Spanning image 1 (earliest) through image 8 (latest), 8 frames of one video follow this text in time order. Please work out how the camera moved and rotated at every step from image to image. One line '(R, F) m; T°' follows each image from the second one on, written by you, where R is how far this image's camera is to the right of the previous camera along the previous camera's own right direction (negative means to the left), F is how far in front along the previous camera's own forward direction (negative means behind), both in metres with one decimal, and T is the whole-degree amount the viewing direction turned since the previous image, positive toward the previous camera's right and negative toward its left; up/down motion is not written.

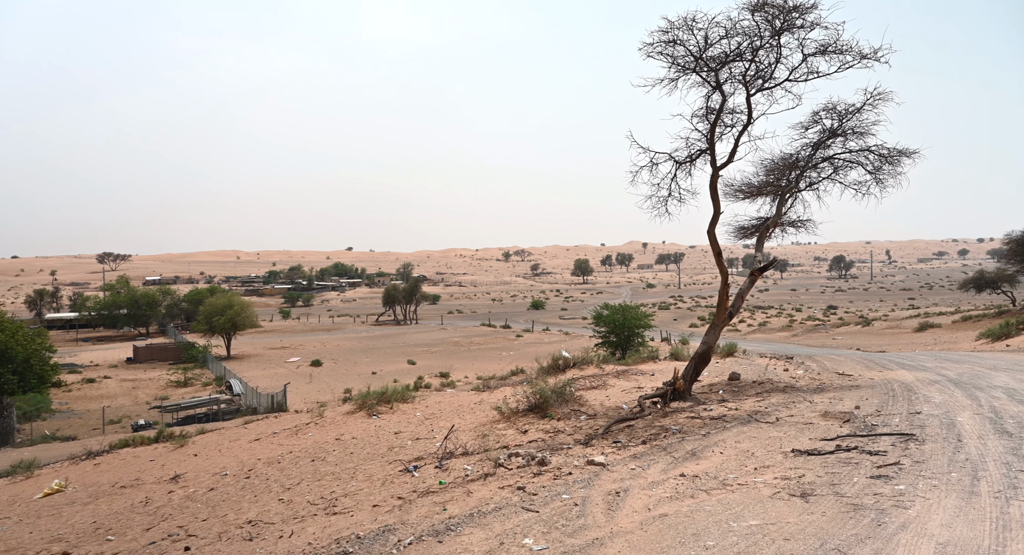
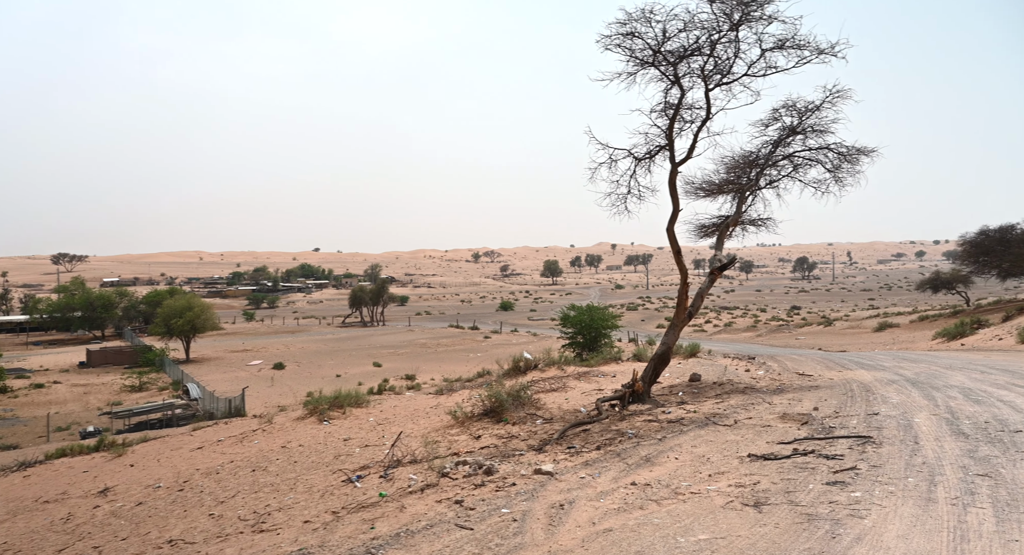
(+0.2, +0.3) m; +2°
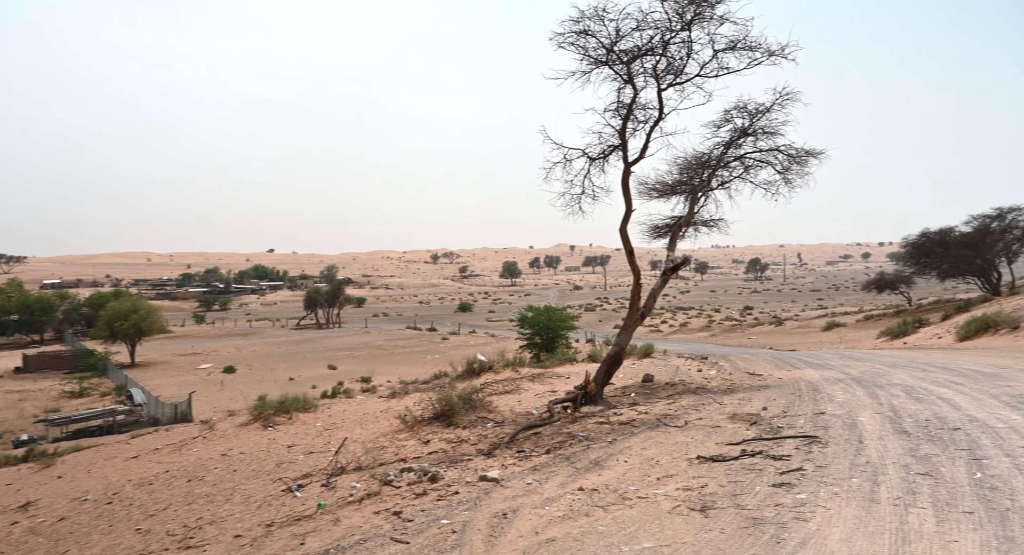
(+0.1, +0.1) m; +3°
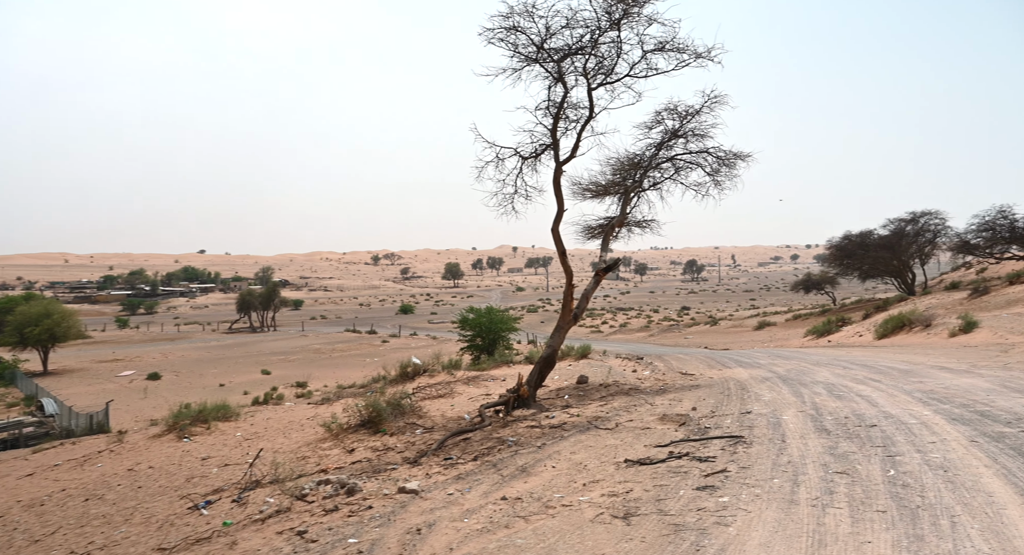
(+0.1, +0.2) m; +4°
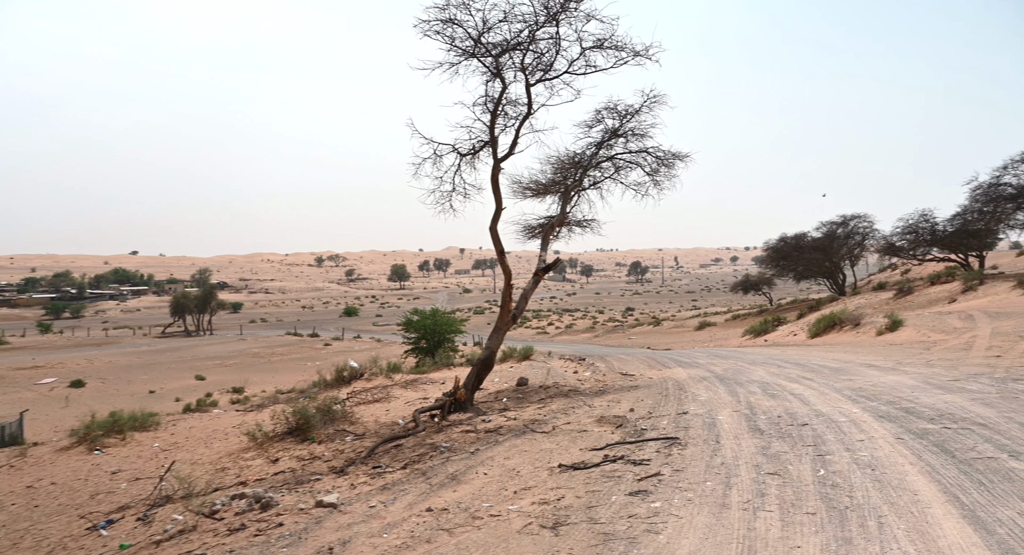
(+0.1, +0.2) m; +4°
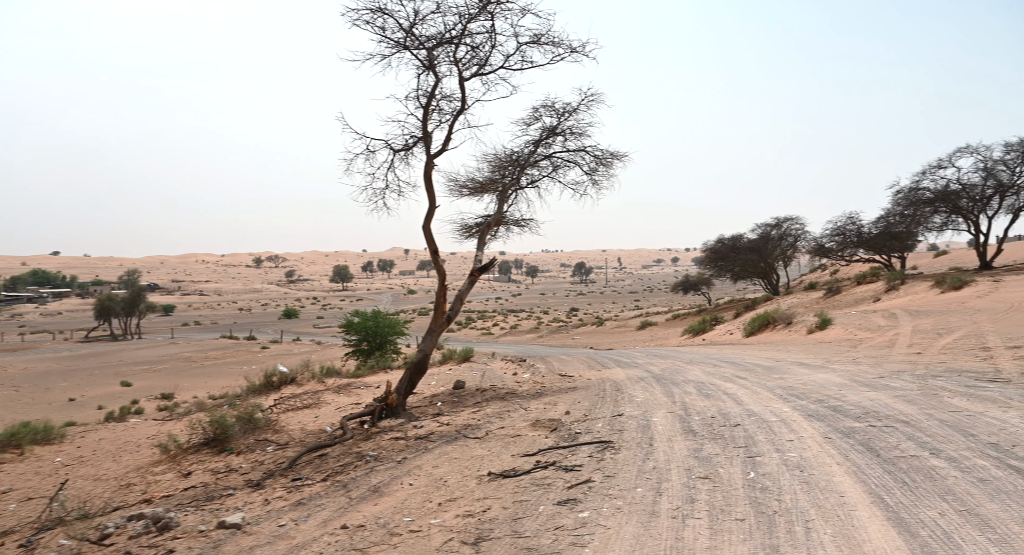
(+0.1, +0.3) m; +4°
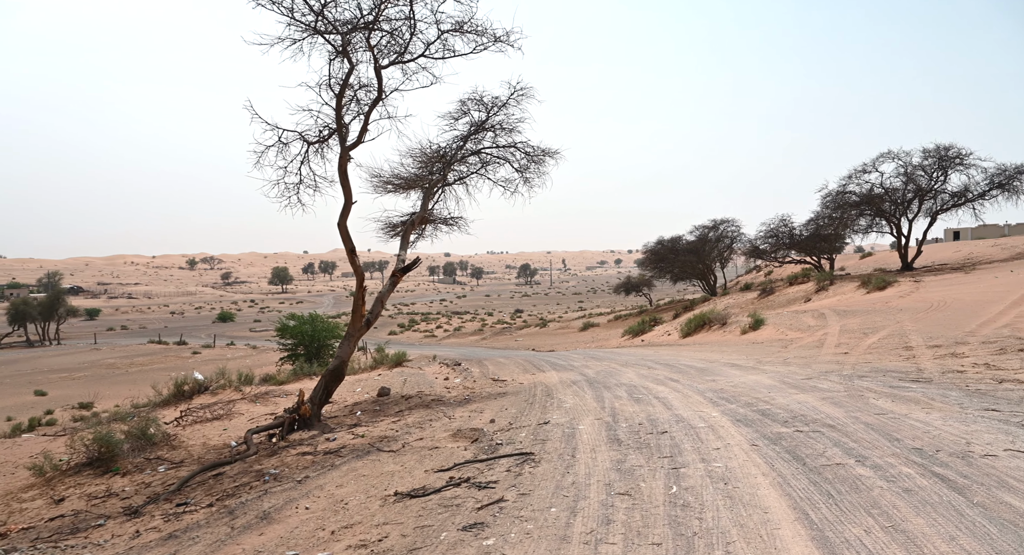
(+0.3, +0.5) m; +4°
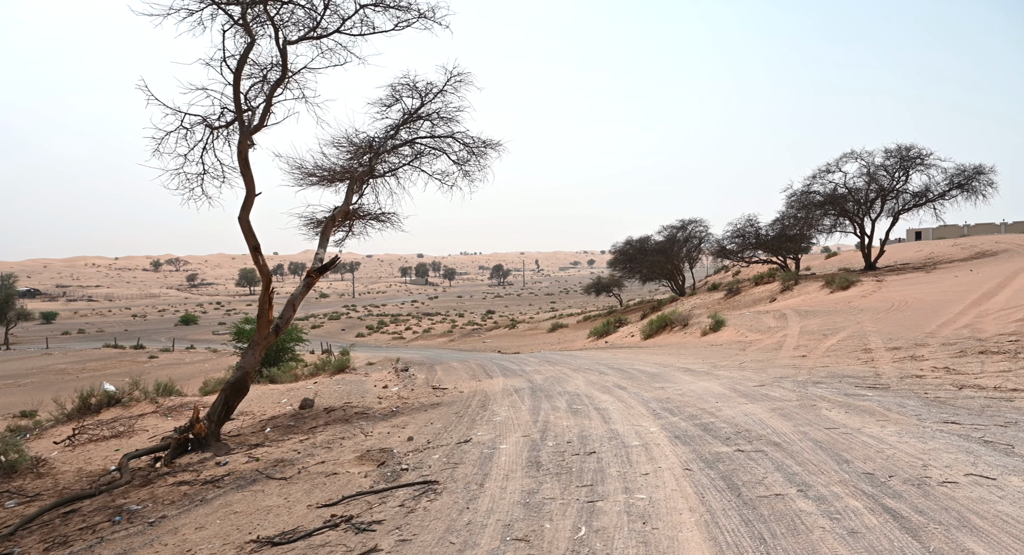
(+0.6, +1.0) m; +2°
